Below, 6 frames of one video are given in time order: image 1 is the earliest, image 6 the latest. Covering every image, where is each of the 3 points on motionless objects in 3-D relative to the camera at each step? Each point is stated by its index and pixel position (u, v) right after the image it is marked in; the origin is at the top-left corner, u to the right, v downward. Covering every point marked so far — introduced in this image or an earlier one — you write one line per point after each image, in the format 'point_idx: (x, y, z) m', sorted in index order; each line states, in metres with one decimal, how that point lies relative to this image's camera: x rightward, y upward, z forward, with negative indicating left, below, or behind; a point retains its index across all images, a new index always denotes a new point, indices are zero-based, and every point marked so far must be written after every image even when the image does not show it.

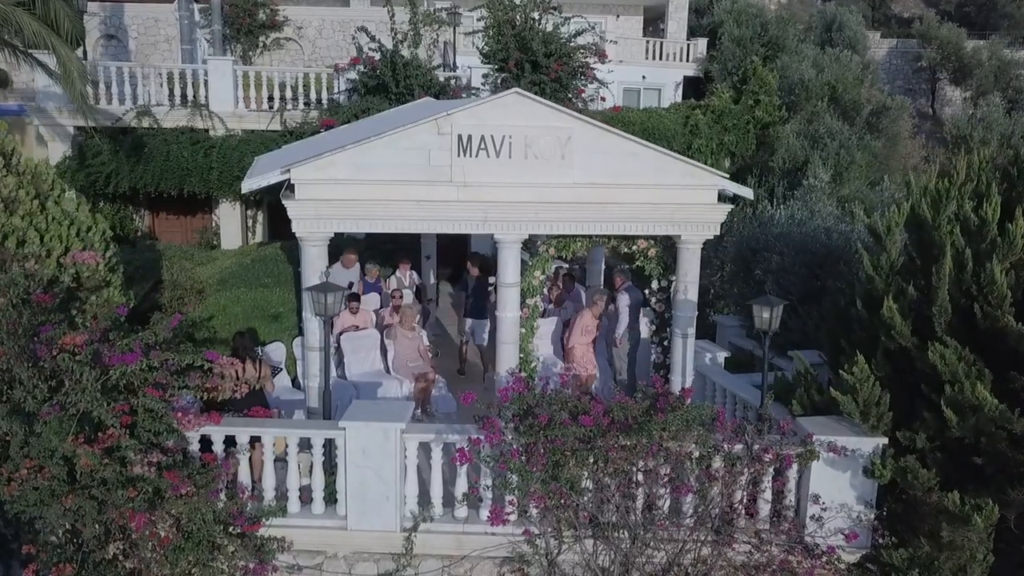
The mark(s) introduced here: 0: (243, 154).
0: (-3.4, +1.7, +12.6) m
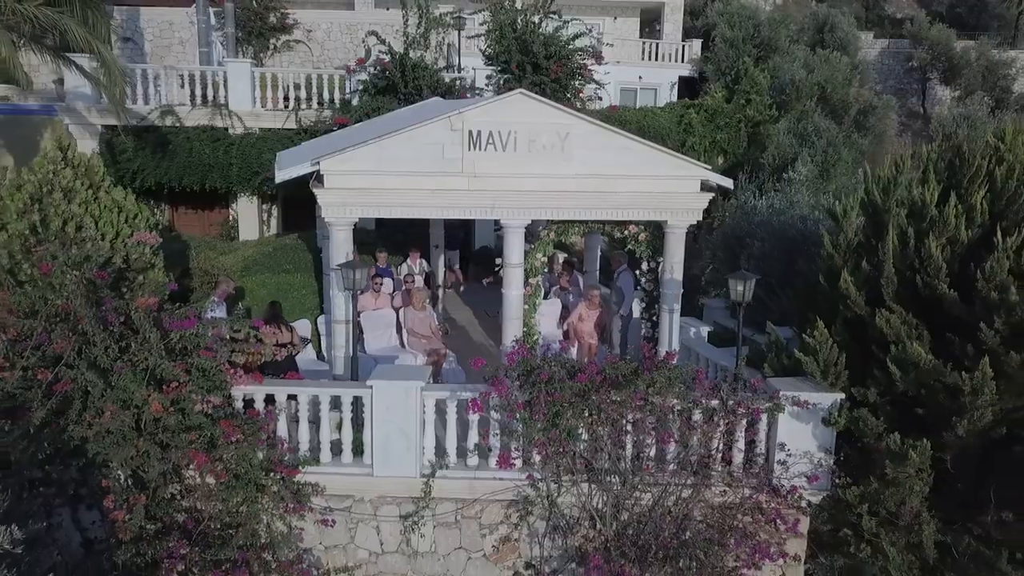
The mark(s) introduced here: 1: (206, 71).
0: (-3.3, +1.8, +13.3) m
1: (-4.0, +2.8, +13.1) m
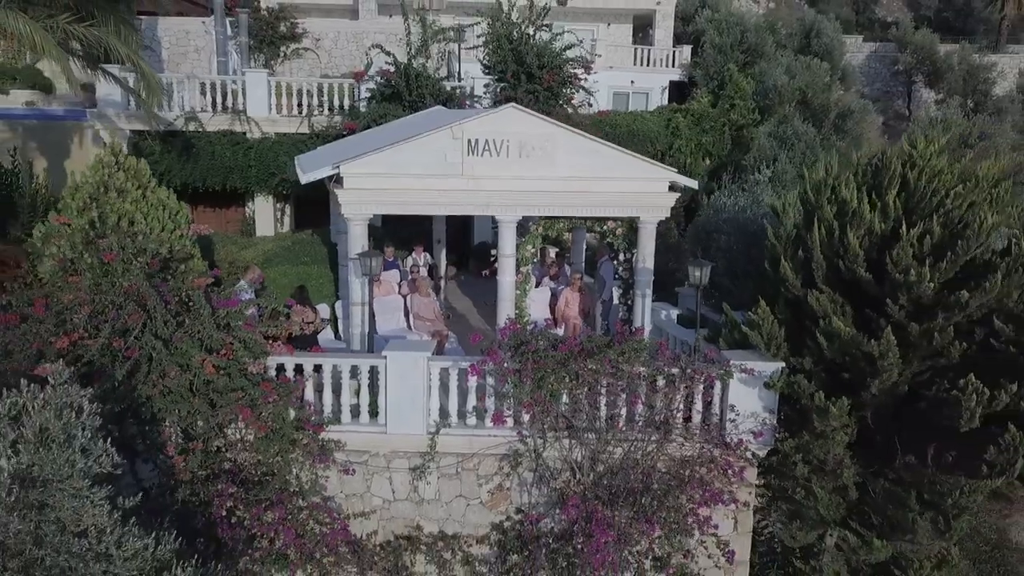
0: (-3.4, +1.9, +14.4) m
1: (-4.1, +2.9, +14.1) m
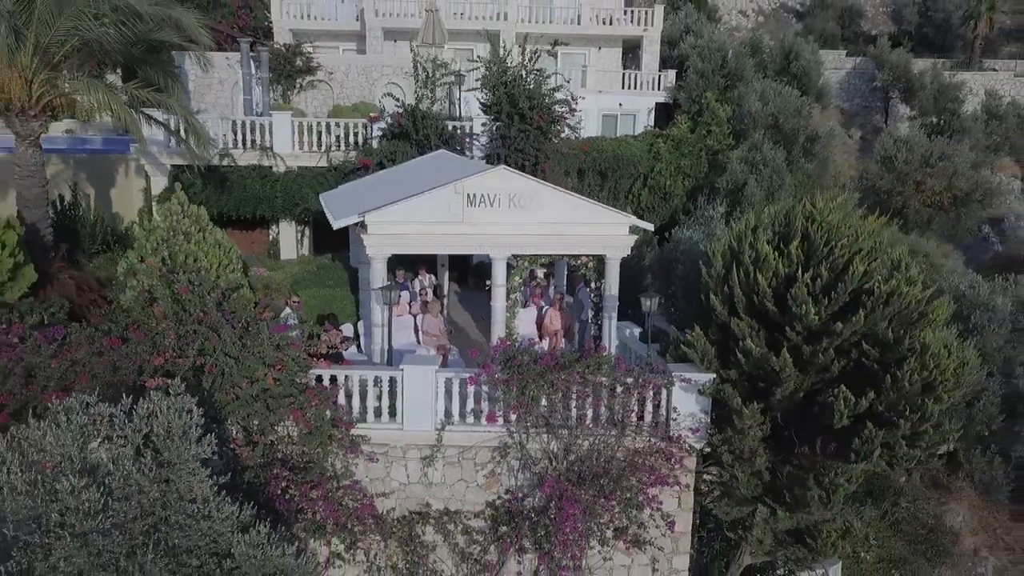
0: (-3.5, +1.7, +16.2) m
1: (-4.1, +2.7, +15.9) m
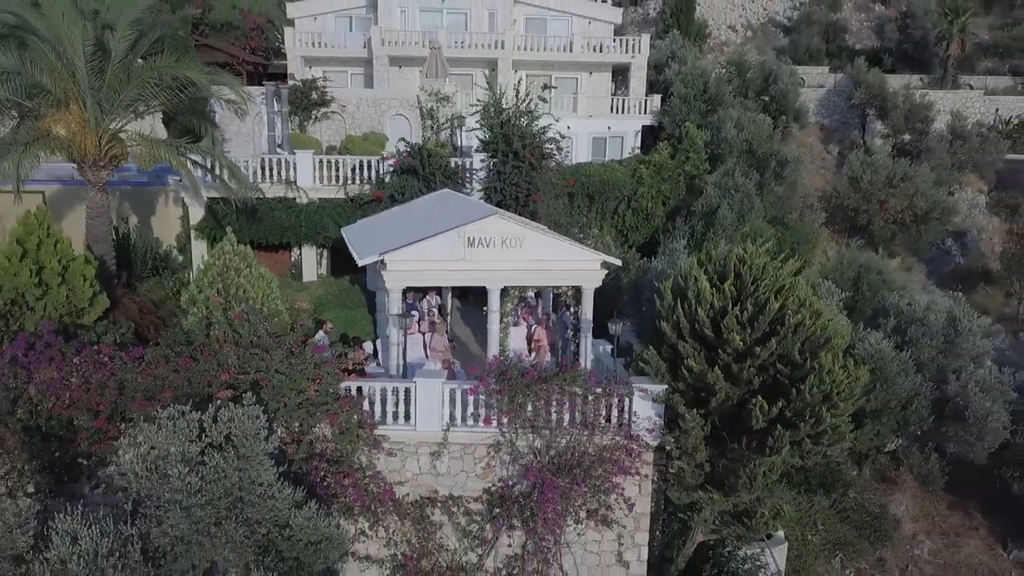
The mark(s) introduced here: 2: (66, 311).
0: (-3.6, +1.4, +18.3) m
1: (-4.2, +2.4, +18.0) m
2: (-5.3, -0.3, +11.8) m
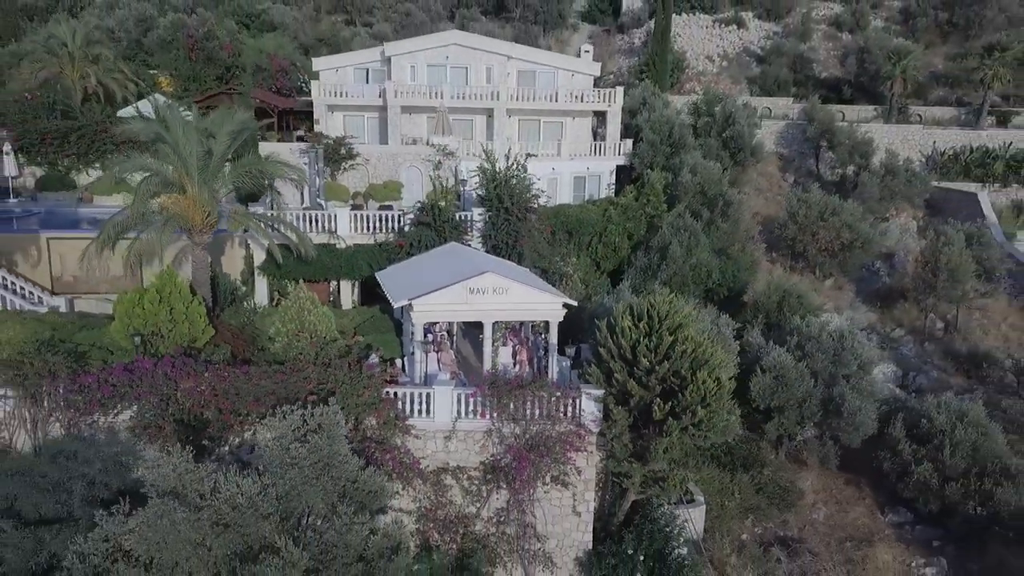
0: (-3.8, +0.8, +23.3) m
1: (-4.4, +1.8, +23.0) m
2: (-5.5, -0.9, +16.9) m
